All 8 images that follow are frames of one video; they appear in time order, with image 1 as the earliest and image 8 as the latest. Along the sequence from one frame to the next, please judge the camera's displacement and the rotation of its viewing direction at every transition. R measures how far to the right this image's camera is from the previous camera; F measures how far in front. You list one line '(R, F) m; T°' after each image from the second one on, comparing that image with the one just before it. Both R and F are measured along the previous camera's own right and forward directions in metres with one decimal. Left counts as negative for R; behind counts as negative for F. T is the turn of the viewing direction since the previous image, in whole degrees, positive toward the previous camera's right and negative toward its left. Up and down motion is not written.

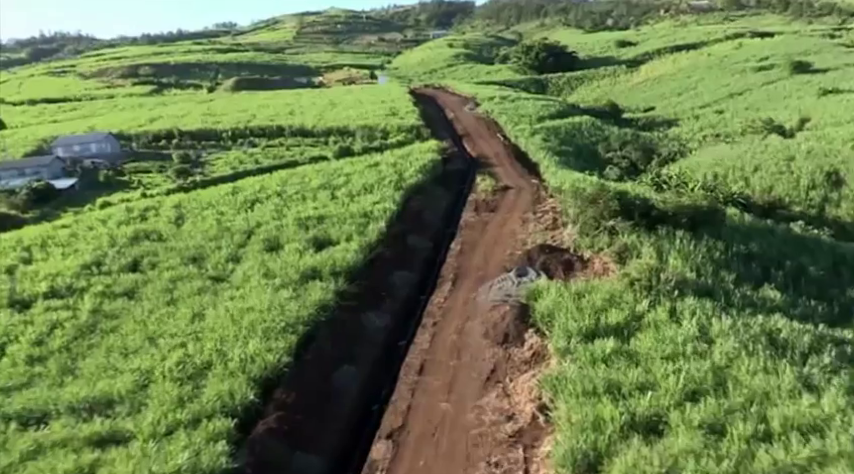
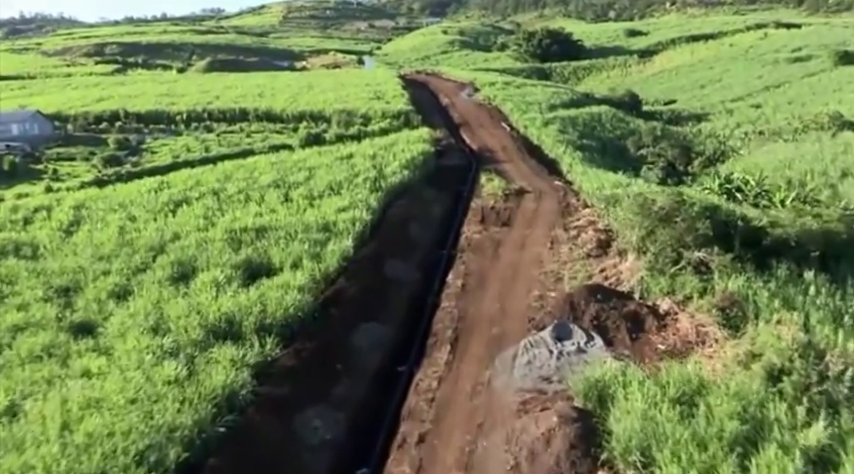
(0.0, +8.2) m; +1°
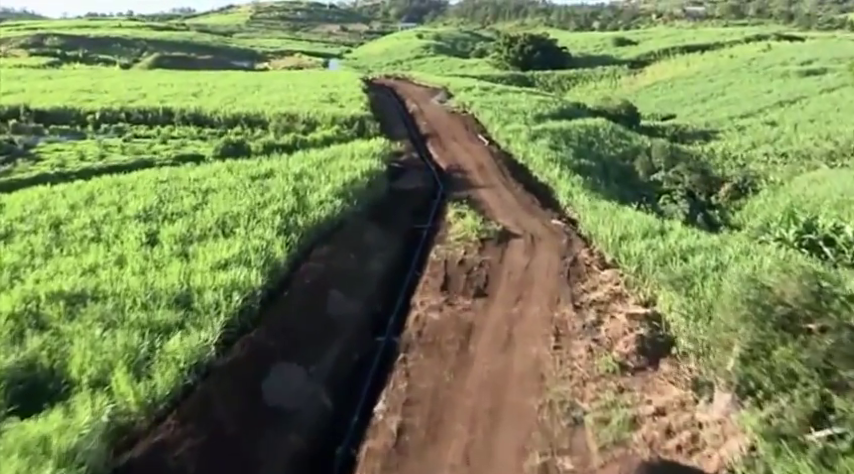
(+0.7, +7.5) m; +2°
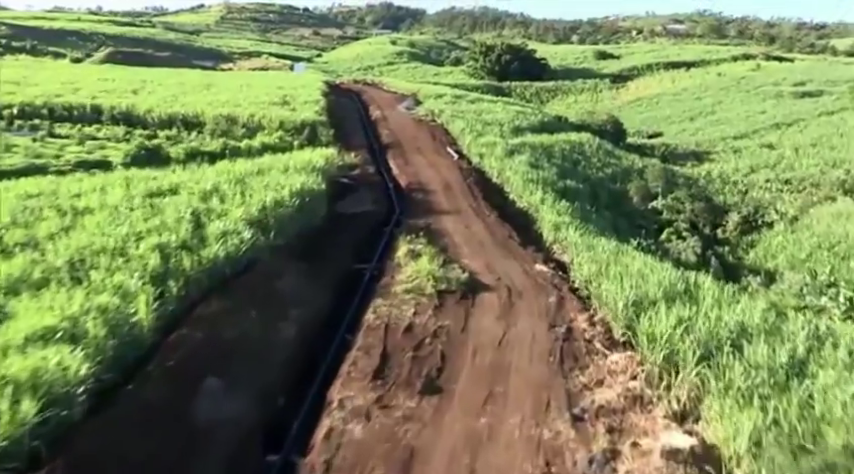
(+0.5, +4.3) m; +2°
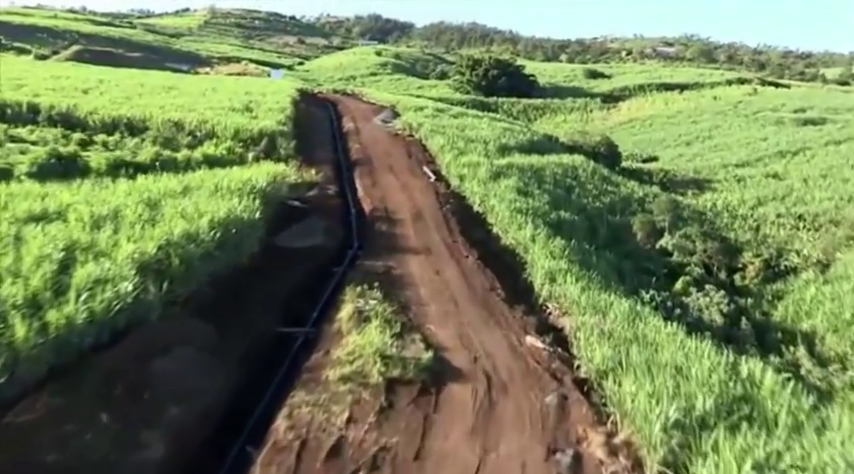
(+0.3, +3.4) m; +1°
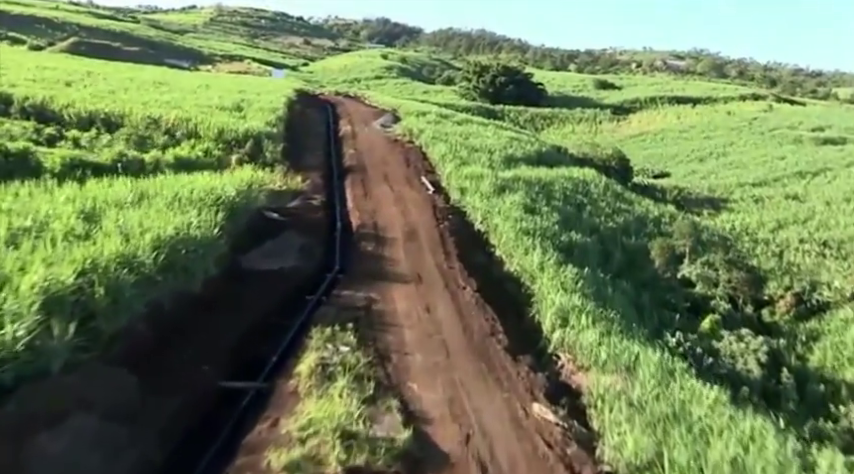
(+0.1, +2.0) m; 0°
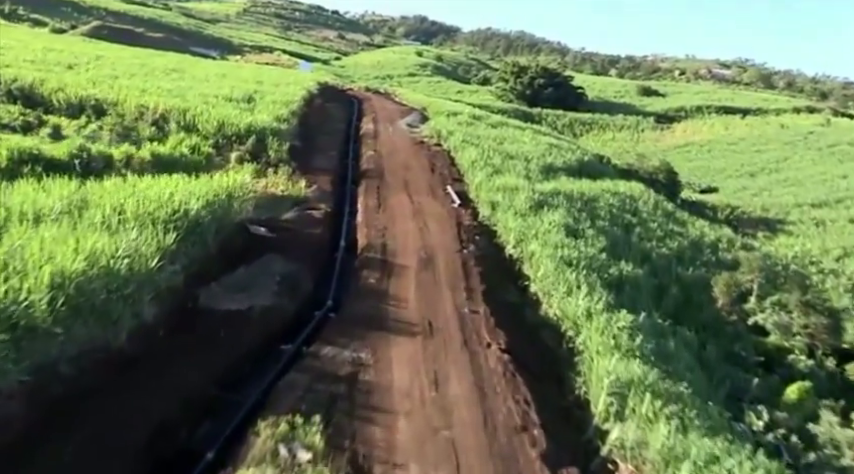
(+0.1, +2.8) m; -2°
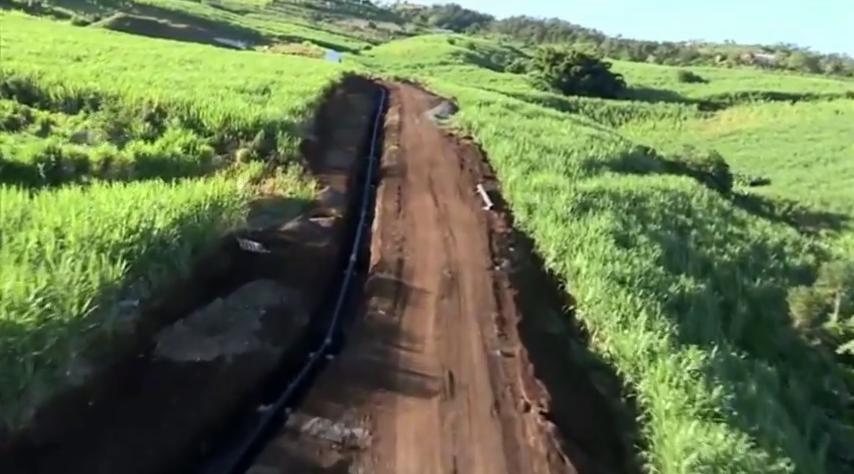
(+0.1, +2.0) m; -2°
